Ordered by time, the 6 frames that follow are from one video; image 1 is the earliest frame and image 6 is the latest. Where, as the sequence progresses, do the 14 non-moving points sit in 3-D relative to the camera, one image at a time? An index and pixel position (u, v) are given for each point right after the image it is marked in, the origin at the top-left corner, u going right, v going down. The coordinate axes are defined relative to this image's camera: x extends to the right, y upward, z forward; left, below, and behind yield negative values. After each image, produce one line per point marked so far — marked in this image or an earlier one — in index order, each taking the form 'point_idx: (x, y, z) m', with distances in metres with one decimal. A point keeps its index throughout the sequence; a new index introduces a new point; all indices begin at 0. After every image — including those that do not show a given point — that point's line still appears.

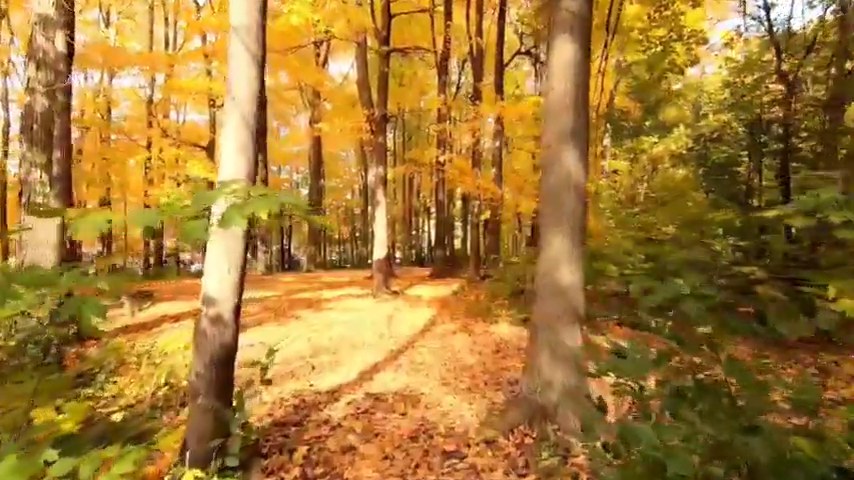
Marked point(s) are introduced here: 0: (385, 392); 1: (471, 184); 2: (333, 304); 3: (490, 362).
0: (-0.4, -1.5, +5.5) m
1: (+1.3, +1.6, +16.9) m
2: (-2.0, -1.4, +12.1) m
3: (+0.7, -1.4, +6.7) m
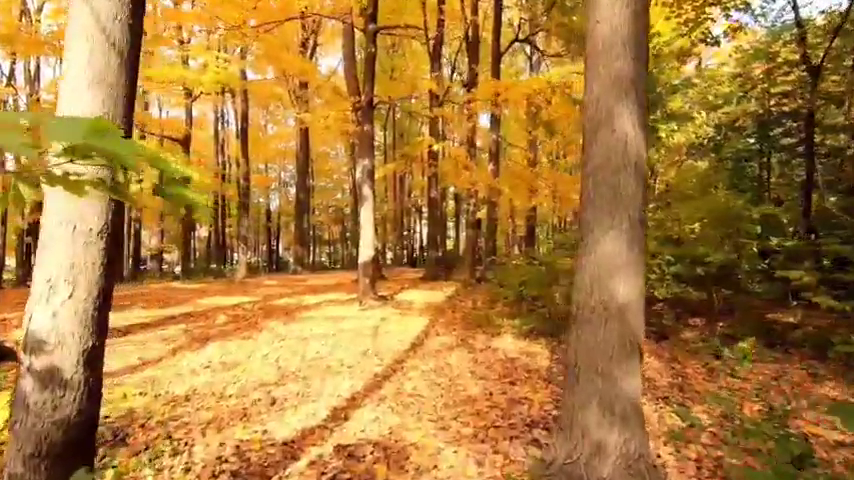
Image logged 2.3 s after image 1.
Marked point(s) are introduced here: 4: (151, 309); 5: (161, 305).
0: (-0.5, -1.5, +4.1) m
1: (+1.1, +1.6, +15.6) m
2: (-2.1, -1.4, +10.7) m
3: (+0.7, -1.4, +5.4) m
4: (-5.2, -1.3, +10.8) m
5: (-5.3, -1.3, +11.3) m
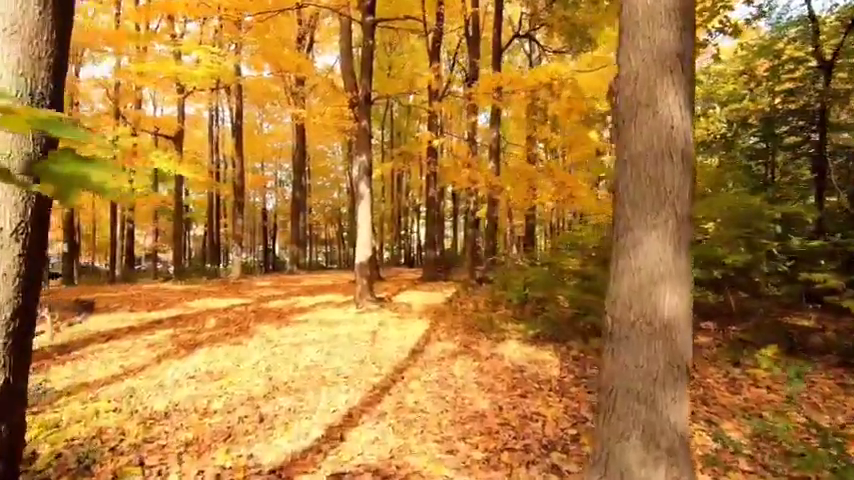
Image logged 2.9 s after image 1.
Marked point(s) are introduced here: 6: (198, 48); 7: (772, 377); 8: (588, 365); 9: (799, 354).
0: (-0.4, -1.5, +3.7) m
1: (+1.0, +1.6, +15.1) m
2: (-2.1, -1.4, +10.3) m
3: (+0.7, -1.4, +4.9) m
4: (-5.2, -1.3, +10.3) m
5: (-5.3, -1.3, +10.9) m
6: (-6.9, +5.8, +17.3) m
7: (+3.8, -1.5, +6.3) m
8: (+1.9, -1.5, +6.7) m
9: (+5.0, -1.5, +7.6) m
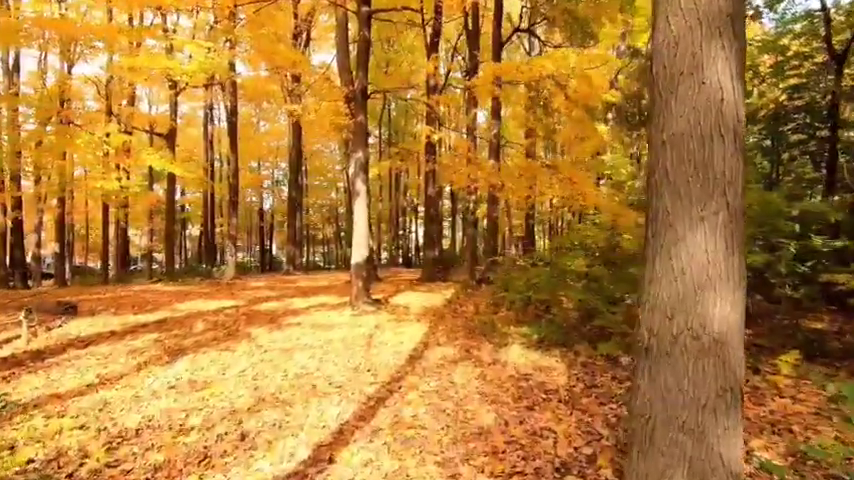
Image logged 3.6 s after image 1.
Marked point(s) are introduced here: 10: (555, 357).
0: (-0.4, -1.5, +3.3) m
1: (+1.0, +1.7, +14.7) m
2: (-2.2, -1.4, +9.9) m
3: (+0.7, -1.4, +4.5) m
4: (-5.2, -1.3, +9.9) m
5: (-5.3, -1.3, +10.4) m
6: (-7.0, +5.8, +16.8) m
7: (+3.8, -1.5, +5.9) m
8: (+1.9, -1.5, +6.3) m
9: (+5.0, -1.5, +7.2) m
10: (+1.6, -1.4, +7.1) m
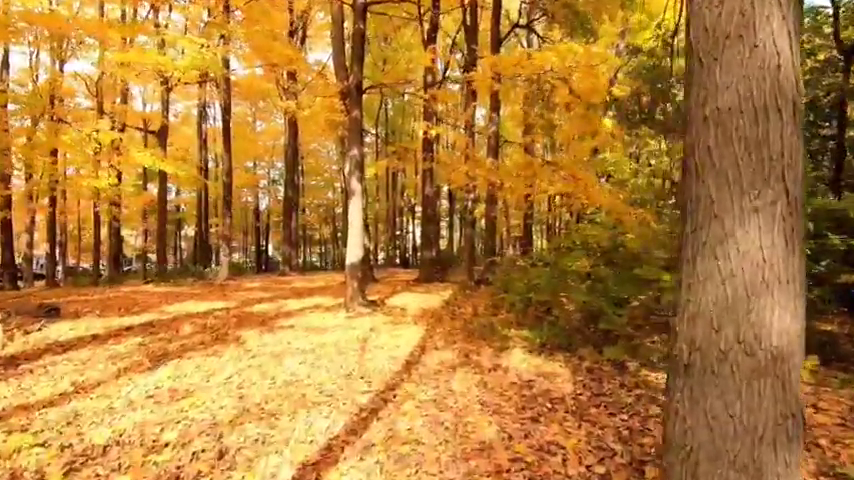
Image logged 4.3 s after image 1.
0: (-0.5, -1.5, +2.9) m
1: (+0.9, +1.7, +14.4) m
2: (-2.2, -1.3, +9.5) m
3: (+0.7, -1.4, +4.1) m
4: (-5.3, -1.3, +9.5) m
5: (-5.3, -1.3, +10.0) m
6: (-7.0, +5.8, +16.4) m
7: (+3.8, -1.5, +5.6) m
8: (+1.8, -1.4, +5.9) m
9: (+4.9, -1.5, +6.9) m
10: (+1.5, -1.4, +6.7) m
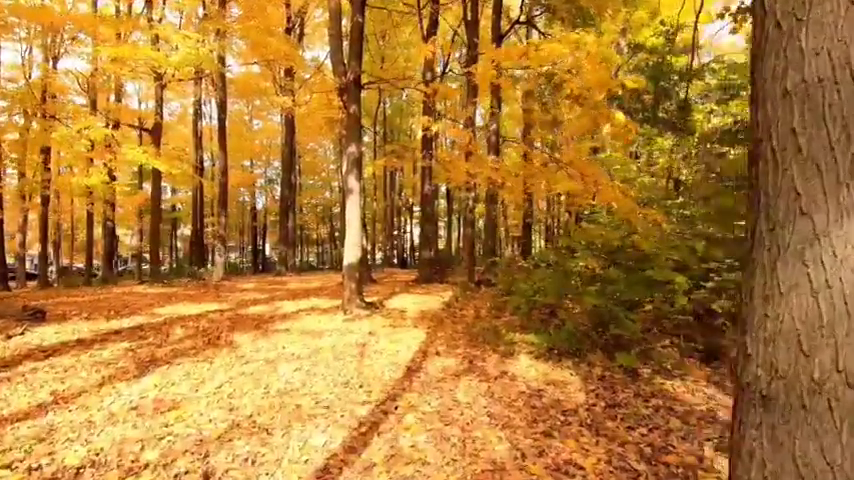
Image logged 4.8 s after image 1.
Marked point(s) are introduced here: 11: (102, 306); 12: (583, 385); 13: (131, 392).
0: (-0.4, -1.5, +2.6) m
1: (+0.9, +1.7, +14.0) m
2: (-2.2, -1.4, +9.1) m
3: (+0.7, -1.4, +3.8) m
4: (-5.3, -1.3, +9.1) m
5: (-5.3, -1.3, +9.7) m
6: (-7.1, +5.8, +16.1) m
7: (+3.8, -1.5, +5.2) m
8: (+1.9, -1.5, +5.6) m
9: (+4.9, -1.5, +6.6) m
10: (+1.6, -1.4, +6.4) m
11: (-6.2, -1.3, +10.9) m
12: (+1.6, -1.4, +5.7) m
13: (-2.8, -1.4, +5.3) m
